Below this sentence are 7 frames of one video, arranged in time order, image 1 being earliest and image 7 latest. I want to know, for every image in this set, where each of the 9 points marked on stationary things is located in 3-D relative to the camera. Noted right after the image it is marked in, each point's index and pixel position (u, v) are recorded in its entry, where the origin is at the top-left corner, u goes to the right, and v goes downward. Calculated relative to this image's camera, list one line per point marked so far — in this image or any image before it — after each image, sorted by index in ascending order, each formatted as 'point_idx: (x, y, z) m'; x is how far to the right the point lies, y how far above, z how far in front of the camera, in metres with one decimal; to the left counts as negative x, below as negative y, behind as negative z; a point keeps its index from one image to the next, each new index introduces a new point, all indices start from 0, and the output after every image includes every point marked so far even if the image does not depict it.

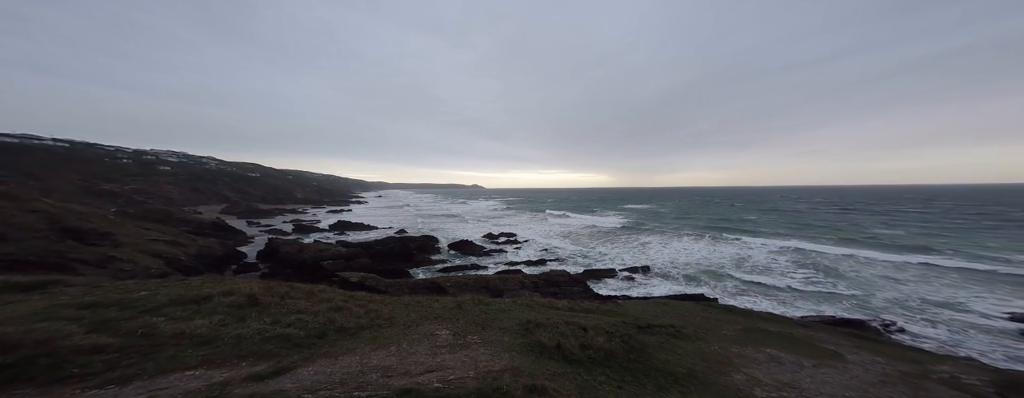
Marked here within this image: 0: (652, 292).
0: (+8.7, -5.5, +17.2) m
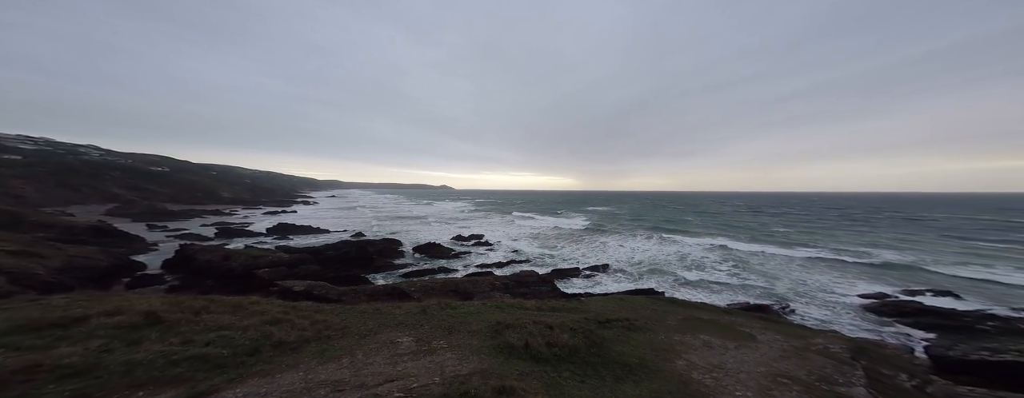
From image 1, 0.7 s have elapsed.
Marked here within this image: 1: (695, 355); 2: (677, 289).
0: (+6.5, -5.7, +18.5) m
1: (+6.4, -5.4, +10.2) m
2: (+9.7, -5.3, +17.6) m
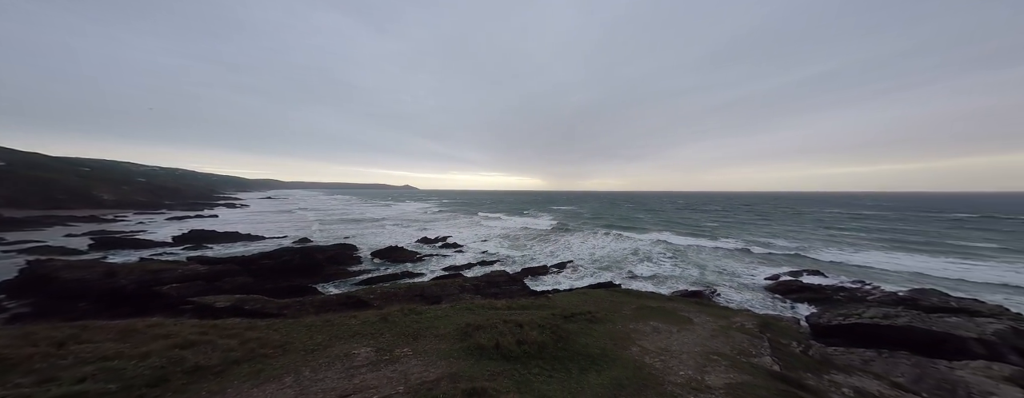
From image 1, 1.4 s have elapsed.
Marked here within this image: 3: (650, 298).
0: (+4.3, -5.6, +19.5) m
1: (+5.1, -5.4, +11.2) m
2: (+7.6, -5.2, +18.9) m
3: (+7.1, -5.1, +15.0) m
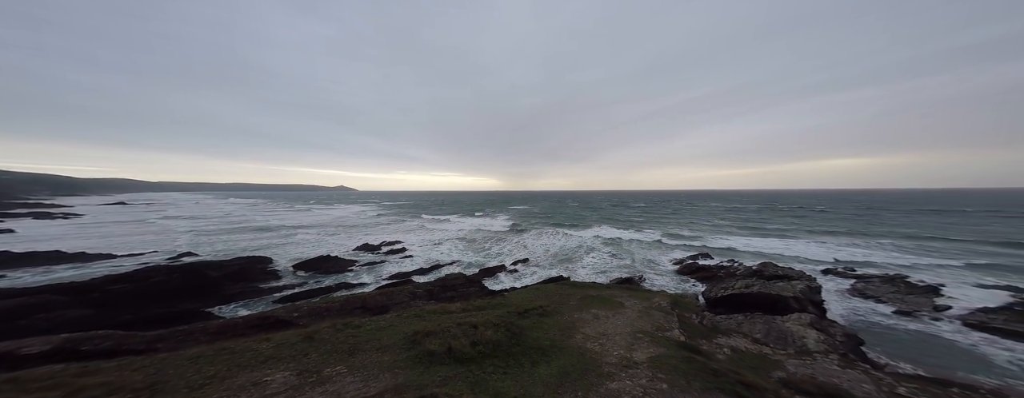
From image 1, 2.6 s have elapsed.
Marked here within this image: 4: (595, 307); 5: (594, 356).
0: (+1.1, -5.6, +20.3) m
1: (+3.1, -5.3, +12.2) m
2: (+4.4, -5.1, +20.2) m
3: (+4.5, -5.0, +16.3) m
4: (+3.8, -5.2, +14.1) m
5: (+2.7, -5.3, +9.9) m
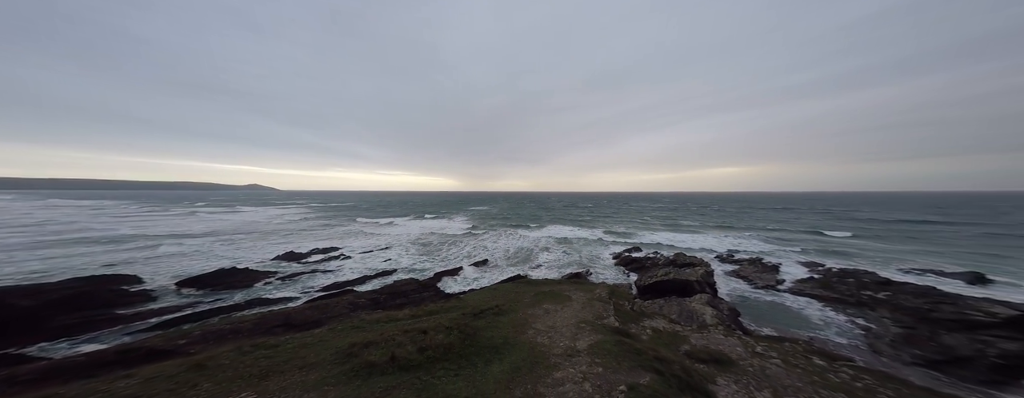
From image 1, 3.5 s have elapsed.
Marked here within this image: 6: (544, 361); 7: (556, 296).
0: (-1.9, -5.6, +20.6) m
1: (+1.1, -5.4, +12.8) m
2: (+1.4, -5.2, +21.0) m
3: (+2.0, -5.0, +17.1) m
4: (+1.6, -5.2, +14.8) m
5: (+1.1, -5.3, +10.5) m
6: (+1.1, -5.3, +9.7) m
7: (+2.4, -5.0, +15.1) m
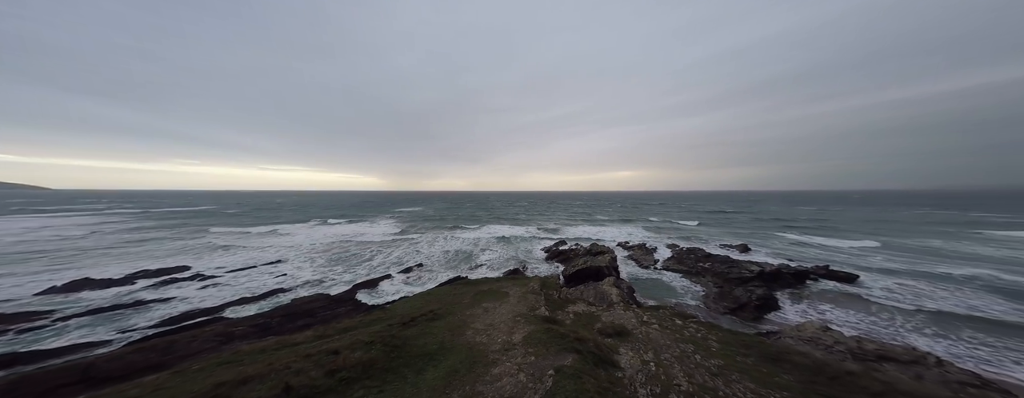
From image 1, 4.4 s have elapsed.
0: (-6.0, -5.6, +20.2) m
1: (-1.6, -5.3, +13.2) m
2: (-2.9, -5.2, +21.2) m
3: (-1.6, -5.0, +17.5) m
4: (-1.5, -5.2, +15.2) m
5: (-1.2, -5.3, +10.9) m
6: (-1.0, -5.3, +10.1) m
7: (-0.8, -5.0, +15.7) m
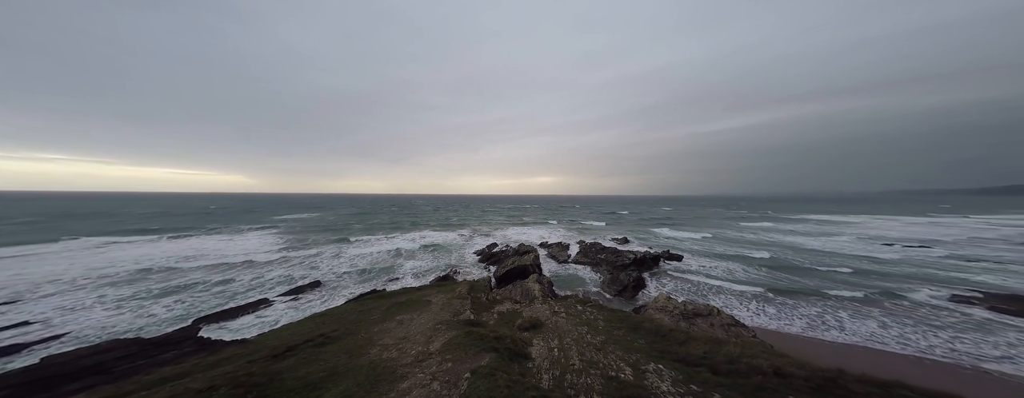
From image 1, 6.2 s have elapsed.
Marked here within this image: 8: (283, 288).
0: (-10.4, -5.9, +17.6) m
1: (-4.4, -5.5, +11.8) m
2: (-7.6, -5.4, +19.3) m
3: (-5.4, -5.2, +16.0) m
4: (-4.8, -5.4, +13.8) m
5: (-3.5, -5.4, +9.7) m
6: (-3.2, -5.4, +9.0) m
7: (-4.2, -5.2, +14.5) m
8: (-15.0, -5.4, +20.8) m
